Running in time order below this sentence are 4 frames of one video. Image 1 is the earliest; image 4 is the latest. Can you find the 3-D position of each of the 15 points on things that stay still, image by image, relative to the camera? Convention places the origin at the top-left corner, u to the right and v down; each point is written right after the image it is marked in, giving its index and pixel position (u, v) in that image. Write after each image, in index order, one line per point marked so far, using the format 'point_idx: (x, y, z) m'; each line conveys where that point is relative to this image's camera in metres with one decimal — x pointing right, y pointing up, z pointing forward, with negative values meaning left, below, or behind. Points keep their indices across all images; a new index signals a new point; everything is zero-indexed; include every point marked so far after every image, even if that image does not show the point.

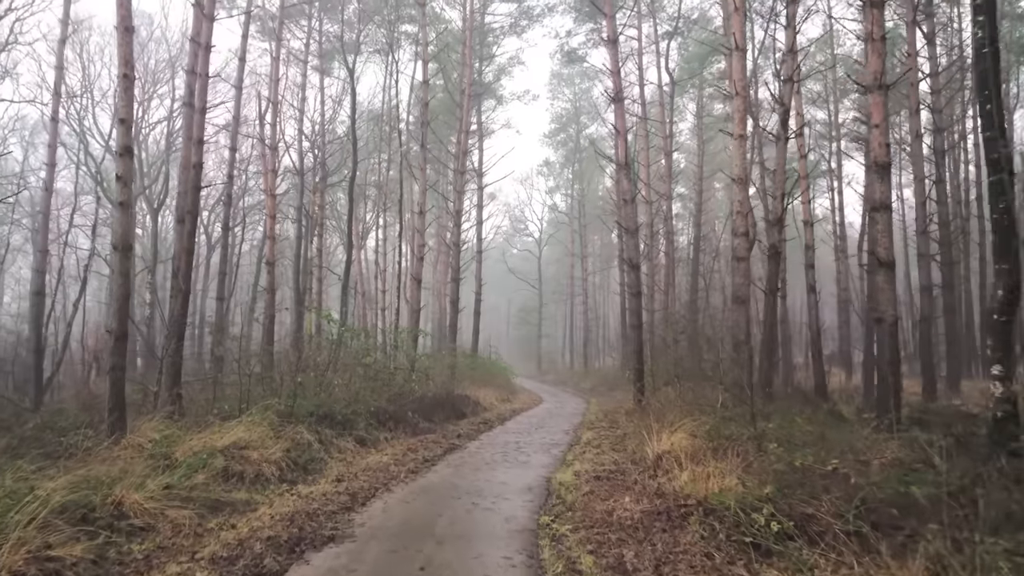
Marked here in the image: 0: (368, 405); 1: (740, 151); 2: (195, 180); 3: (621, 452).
0: (-2.2, -1.8, +10.0) m
1: (+3.4, +2.0, +9.6) m
2: (-5.2, +1.7, +10.6) m
3: (+1.4, -2.1, +8.1) m
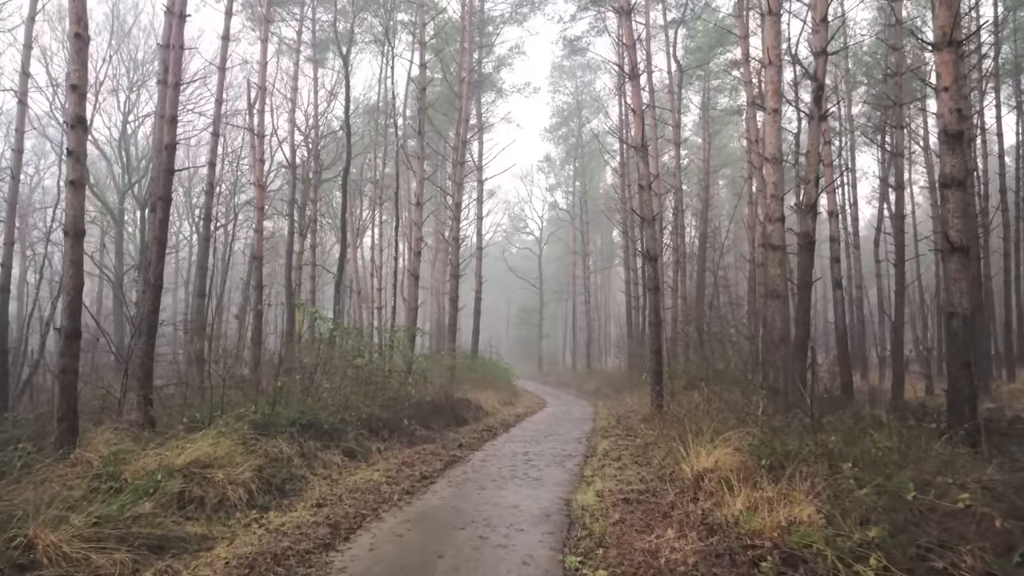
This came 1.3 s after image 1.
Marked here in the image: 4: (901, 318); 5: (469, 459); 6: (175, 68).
0: (-2.1, -1.7, +9.0) m
1: (+3.4, +2.1, +8.6) m
2: (-5.1, +1.8, +9.6) m
3: (+1.5, -2.0, +7.1) m
4: (+8.7, -0.7, +14.7) m
5: (-0.5, -2.1, +8.1) m
6: (-5.2, +3.4, +10.1) m
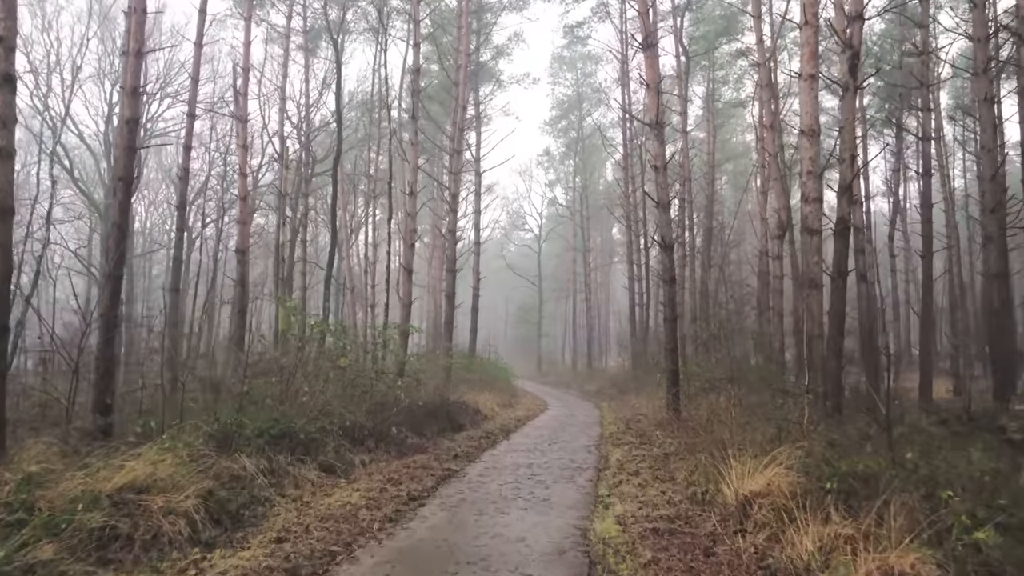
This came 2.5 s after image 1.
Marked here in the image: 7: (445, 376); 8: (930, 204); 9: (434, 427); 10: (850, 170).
0: (-2.1, -1.6, +8.0) m
1: (+3.5, +2.2, +7.6) m
2: (-5.0, +1.9, +8.6) m
3: (+1.5, -1.8, +6.1) m
4: (+8.7, -0.6, +13.7) m
5: (-0.5, -2.0, +7.1) m
6: (-5.2, +3.5, +9.0) m
7: (-1.3, -1.6, +12.1) m
8: (+8.8, +1.8, +13.6) m
9: (-1.2, -2.1, +9.8) m
10: (+4.5, +1.6, +8.8) m
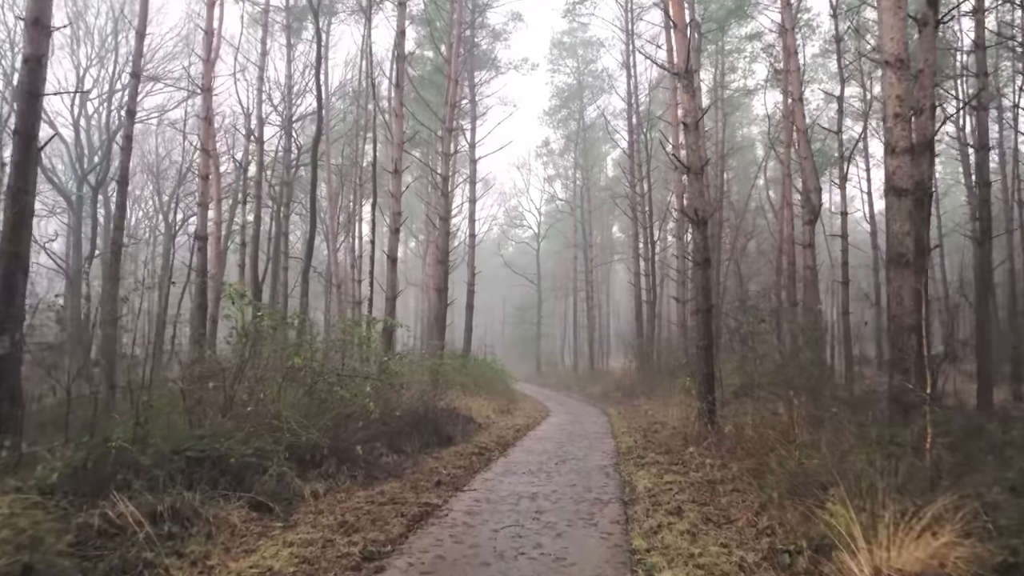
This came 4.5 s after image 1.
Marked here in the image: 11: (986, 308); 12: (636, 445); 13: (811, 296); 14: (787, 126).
0: (-2.1, -1.4, +6.2) m
1: (+3.5, +2.4, +5.9) m
2: (-5.1, +2.1, +6.8) m
3: (+1.5, -1.6, +4.4) m
4: (+8.7, -0.4, +12.0) m
5: (-0.5, -1.8, +5.3) m
6: (-5.2, +3.7, +7.3) m
7: (-1.3, -1.4, +10.4) m
8: (+8.7, +1.9, +11.9) m
9: (-1.2, -1.9, +8.1) m
10: (+4.5, +1.8, +7.1) m
11: (+8.7, -0.4, +12.0) m
12: (+1.7, -2.2, +9.1) m
13: (+6.3, -0.1, +13.8) m
14: (+6.8, +4.1, +16.1) m
